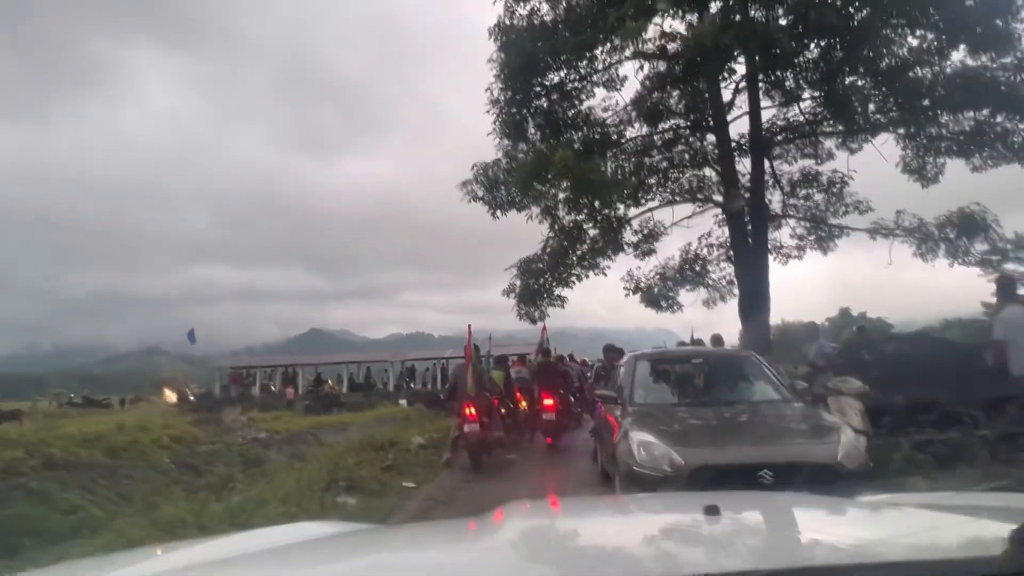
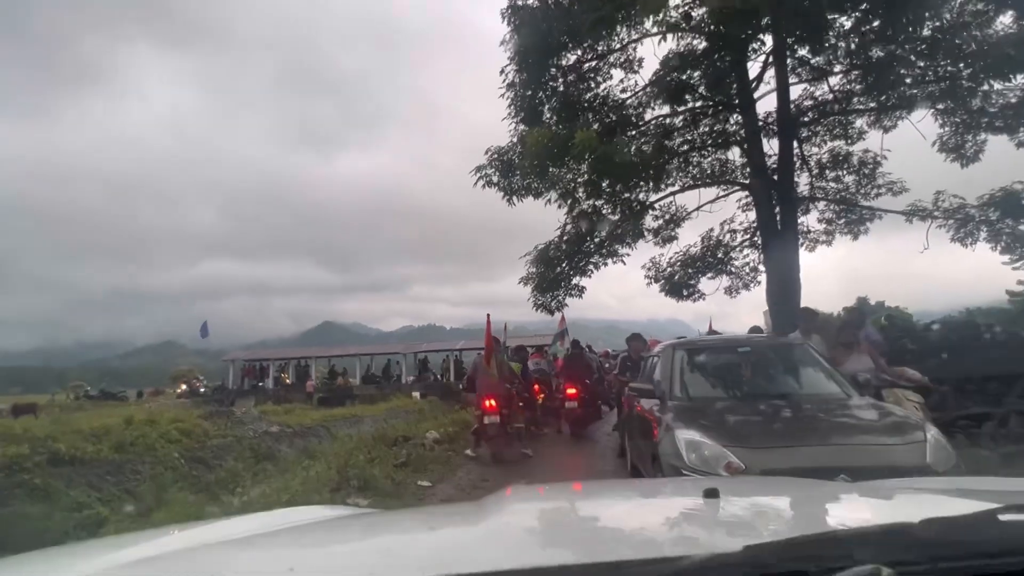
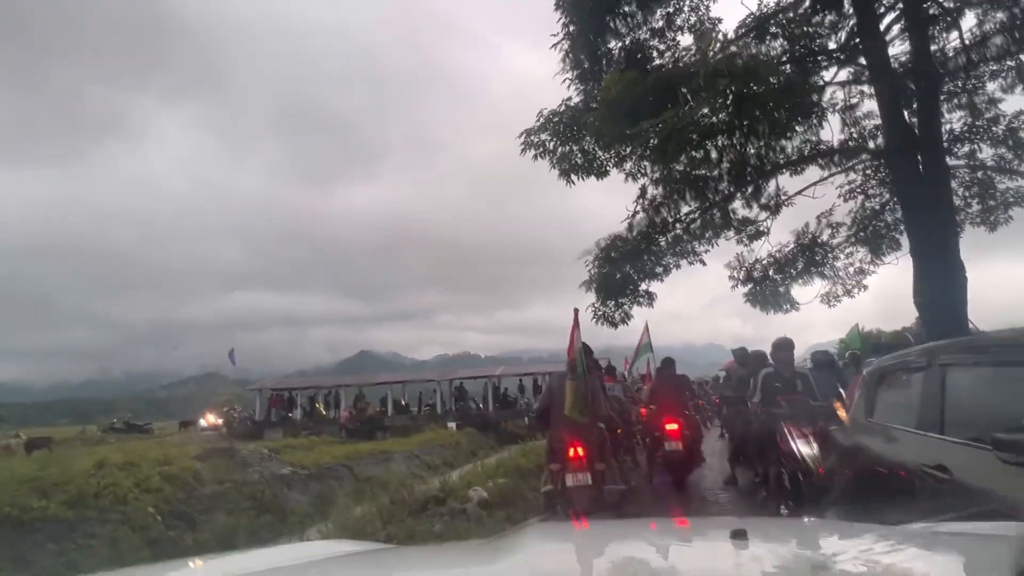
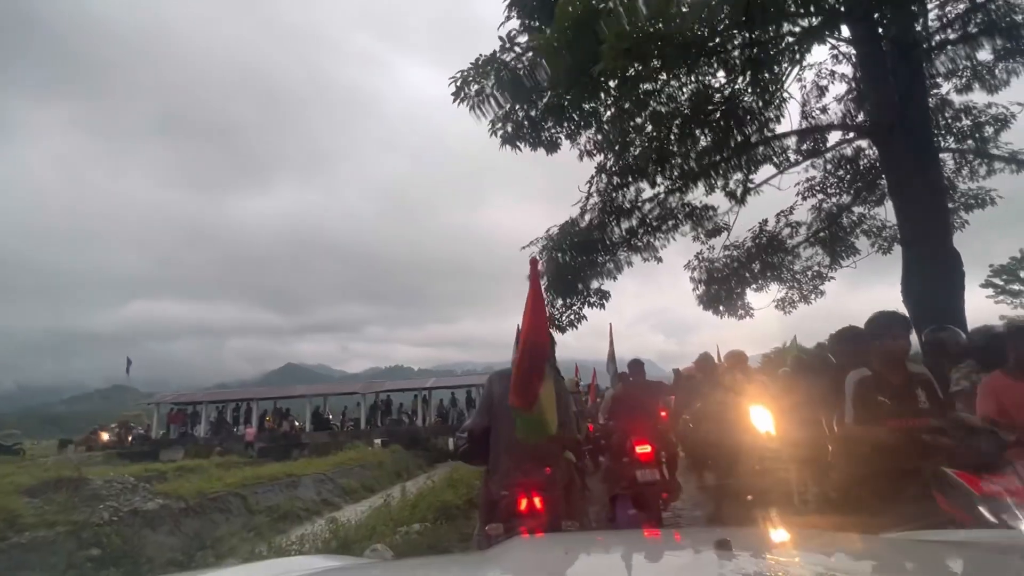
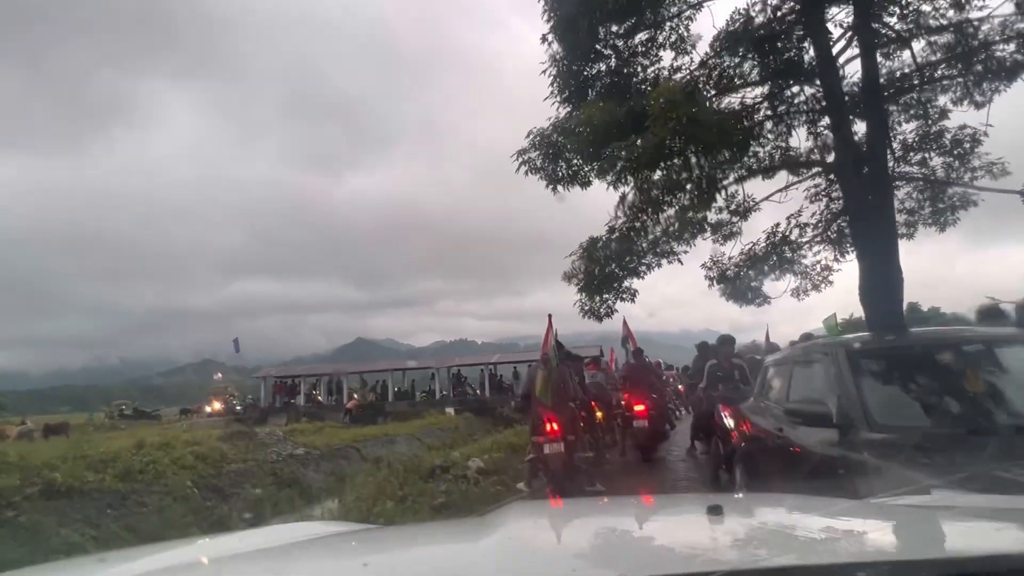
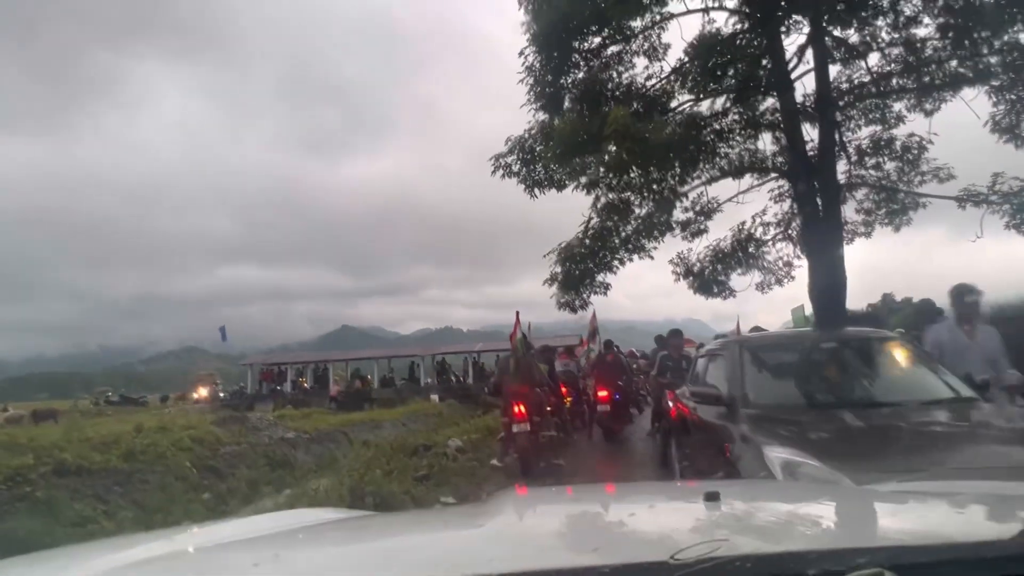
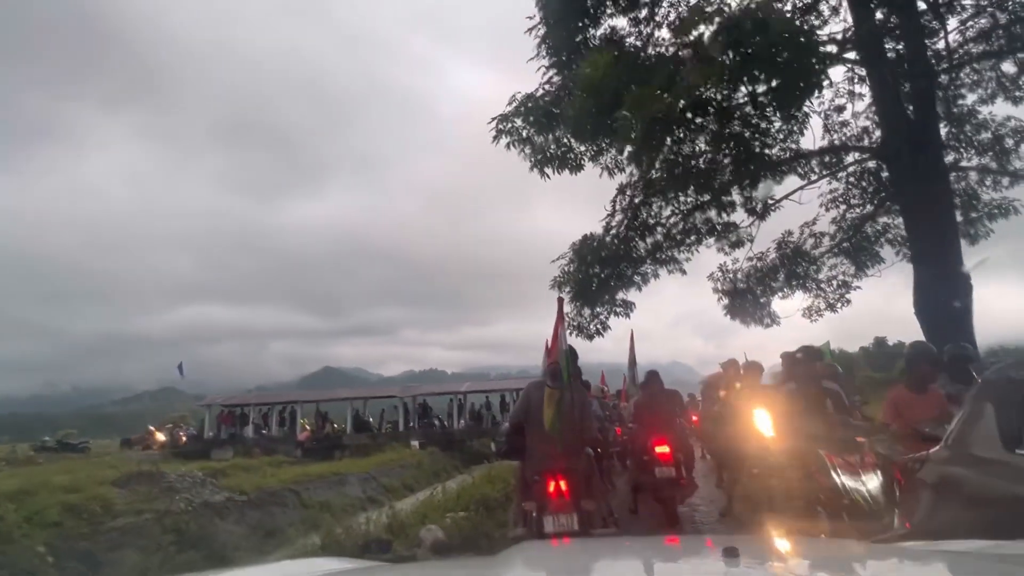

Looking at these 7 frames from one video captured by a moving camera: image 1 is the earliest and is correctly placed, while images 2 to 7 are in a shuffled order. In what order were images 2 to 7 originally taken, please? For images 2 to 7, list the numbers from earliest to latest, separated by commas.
2, 6, 5, 3, 7, 4
